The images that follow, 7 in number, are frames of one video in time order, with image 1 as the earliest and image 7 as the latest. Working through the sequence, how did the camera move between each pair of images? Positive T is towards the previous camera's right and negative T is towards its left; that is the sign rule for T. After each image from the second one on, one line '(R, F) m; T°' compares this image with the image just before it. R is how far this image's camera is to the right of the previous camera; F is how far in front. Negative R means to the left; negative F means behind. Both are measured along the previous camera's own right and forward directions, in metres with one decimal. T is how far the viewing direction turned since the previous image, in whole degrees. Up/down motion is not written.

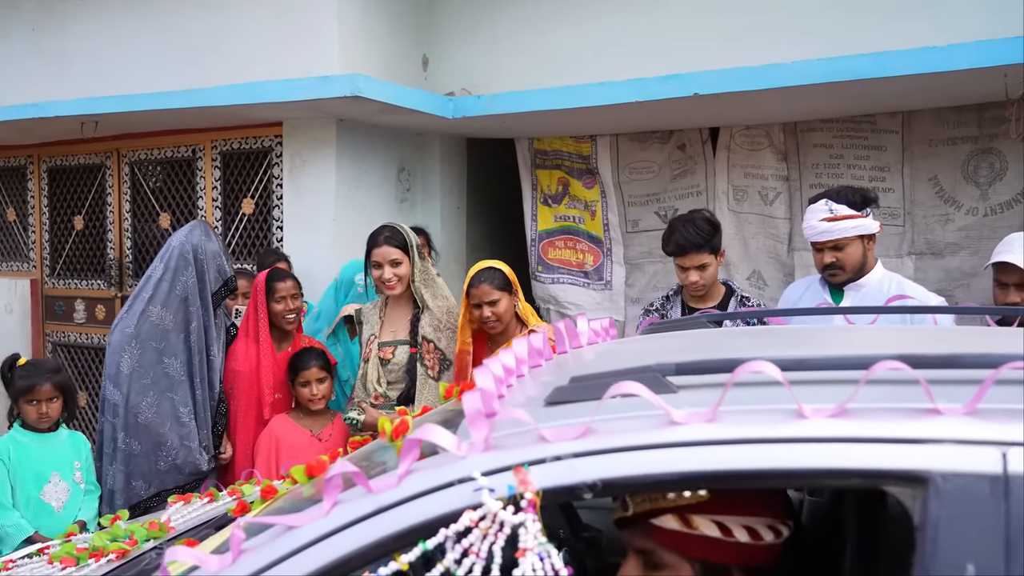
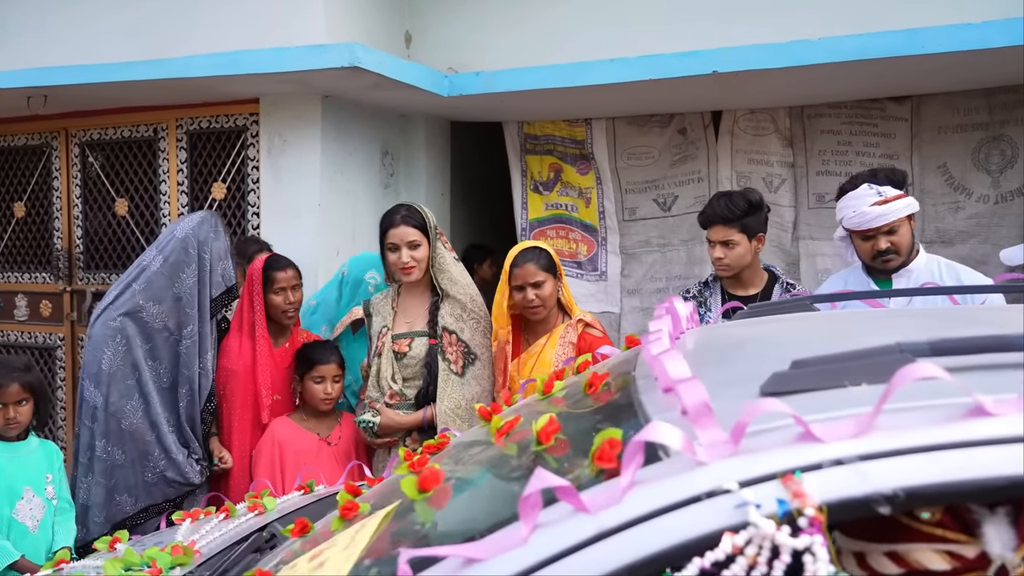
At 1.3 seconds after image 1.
(-0.4, +0.3) m; +5°
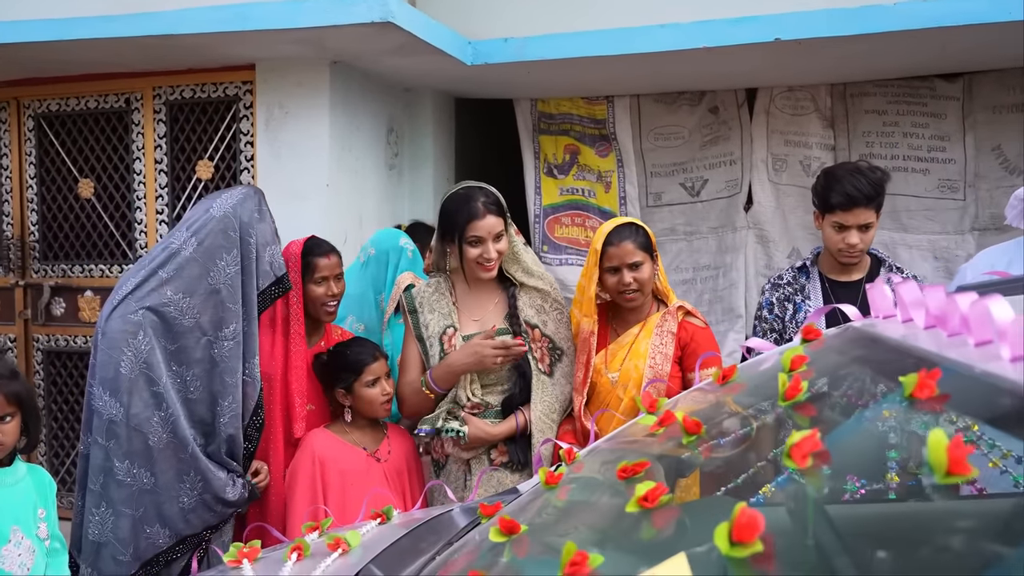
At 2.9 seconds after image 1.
(-0.5, +0.5) m; +5°
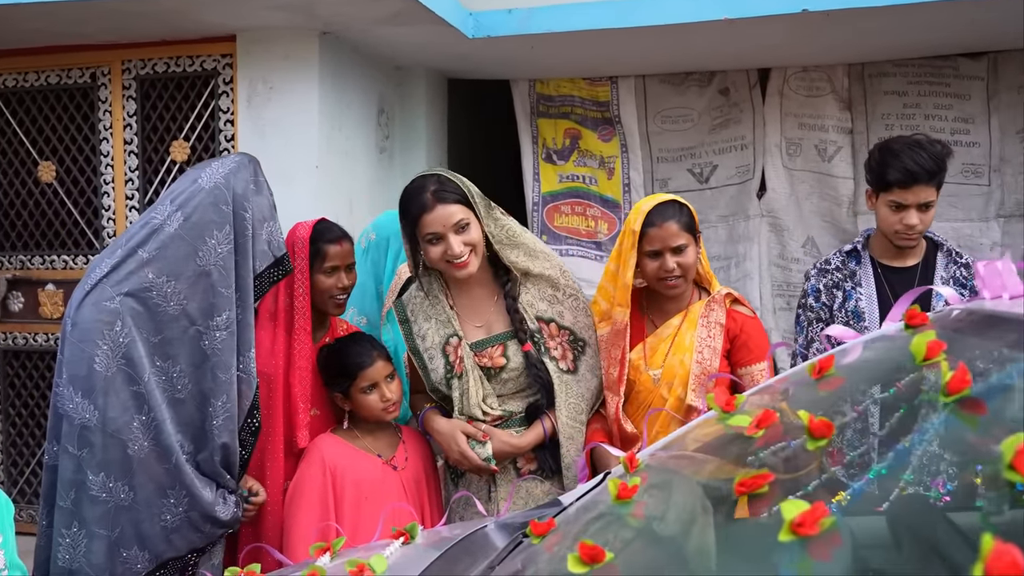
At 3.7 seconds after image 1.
(-0.2, +0.3) m; +2°
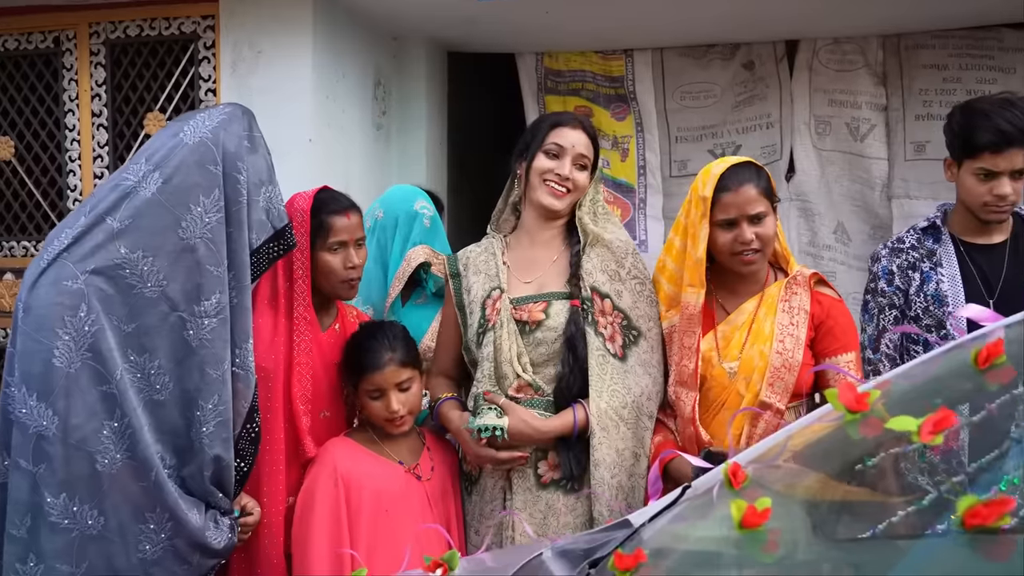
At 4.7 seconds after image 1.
(-0.2, +0.4) m; +2°
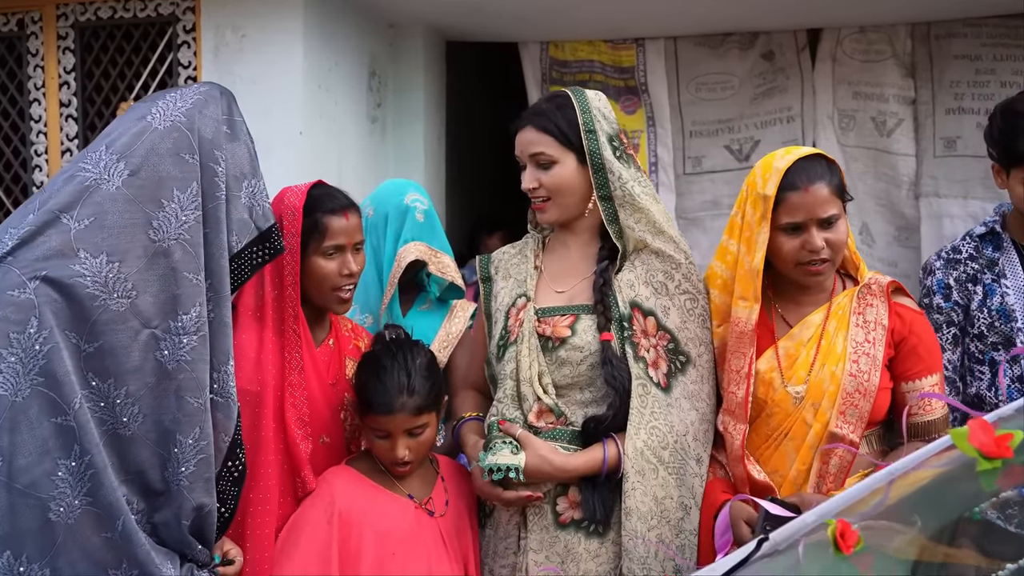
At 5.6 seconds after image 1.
(-0.1, +0.3) m; +1°
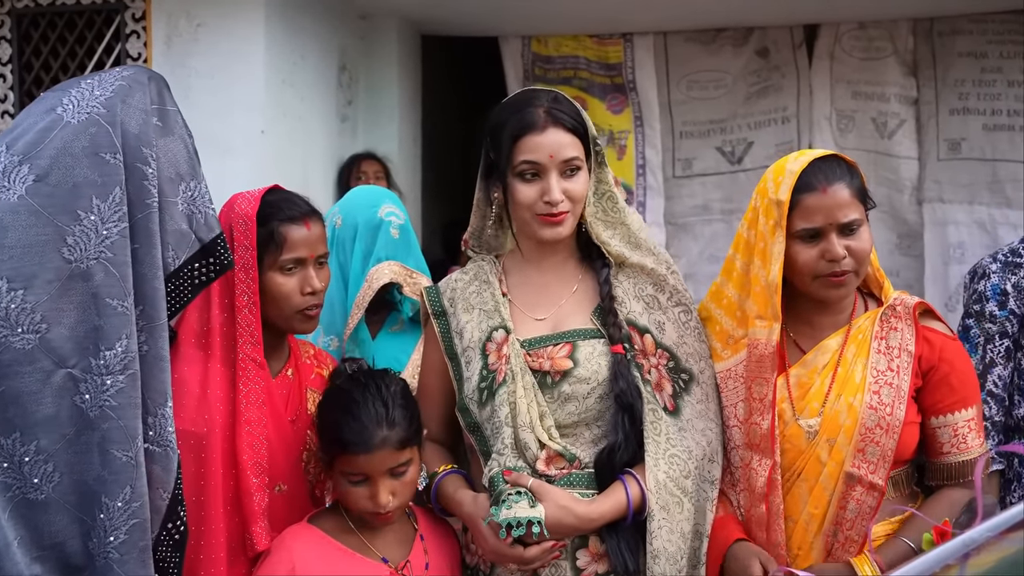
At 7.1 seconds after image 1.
(0.0, +0.2) m; +2°
